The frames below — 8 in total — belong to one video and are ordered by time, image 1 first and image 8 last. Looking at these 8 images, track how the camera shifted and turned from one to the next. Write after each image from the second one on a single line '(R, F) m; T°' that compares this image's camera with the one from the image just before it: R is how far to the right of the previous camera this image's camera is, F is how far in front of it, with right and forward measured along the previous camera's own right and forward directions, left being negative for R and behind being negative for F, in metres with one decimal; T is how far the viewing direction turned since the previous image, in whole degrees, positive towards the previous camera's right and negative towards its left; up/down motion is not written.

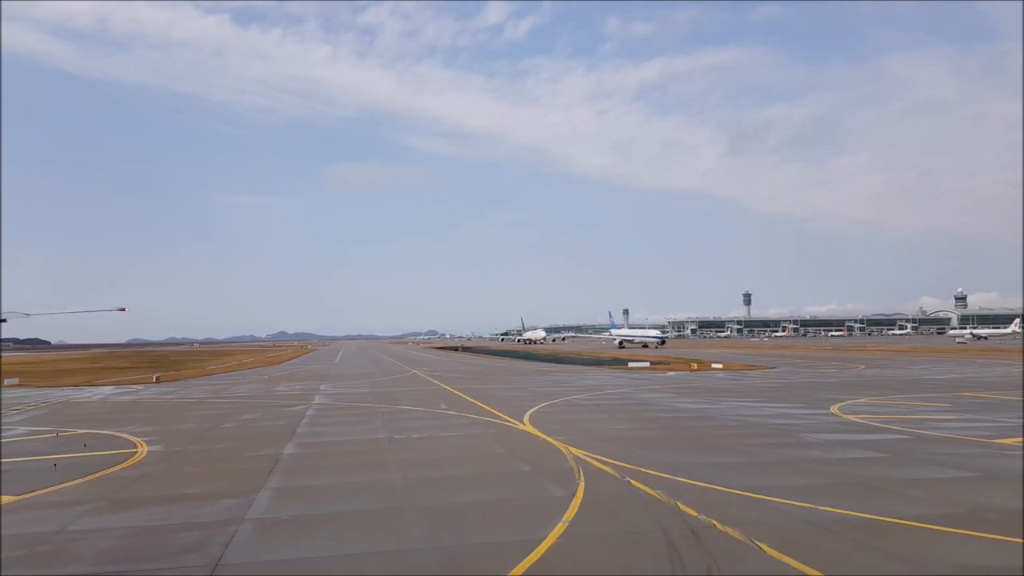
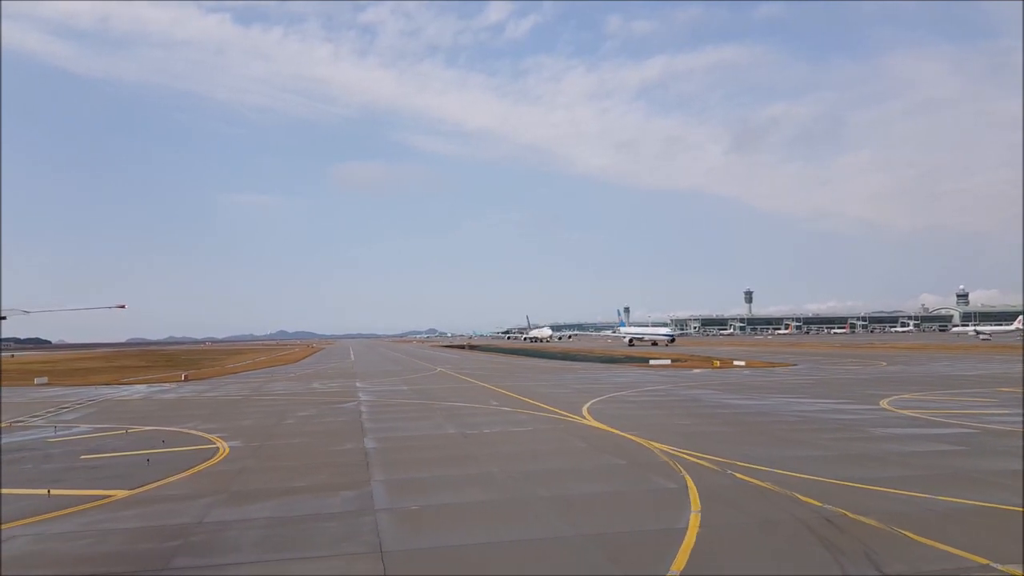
(-2.2, -0.3) m; 0°
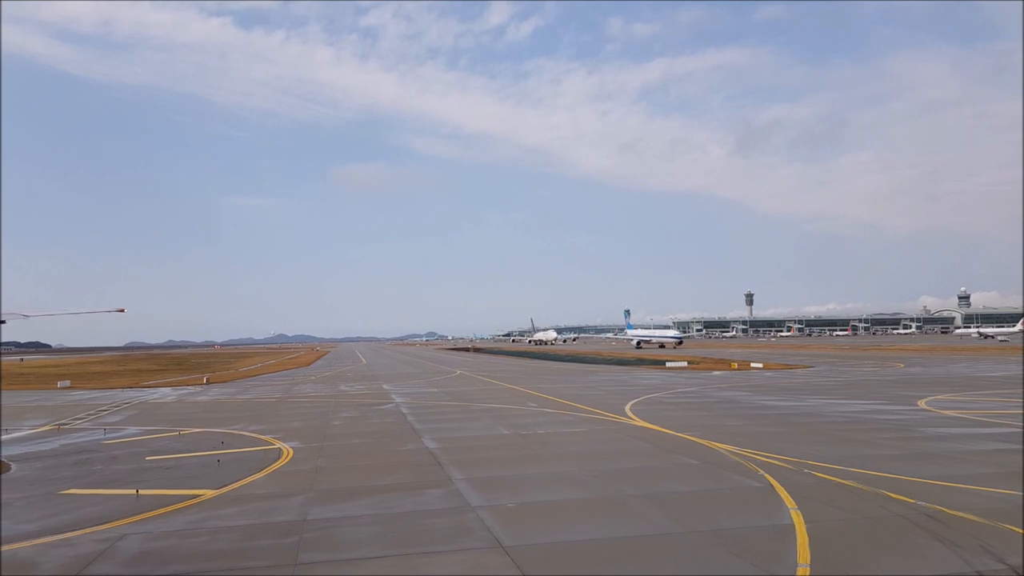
(-1.7, -0.3) m; 0°
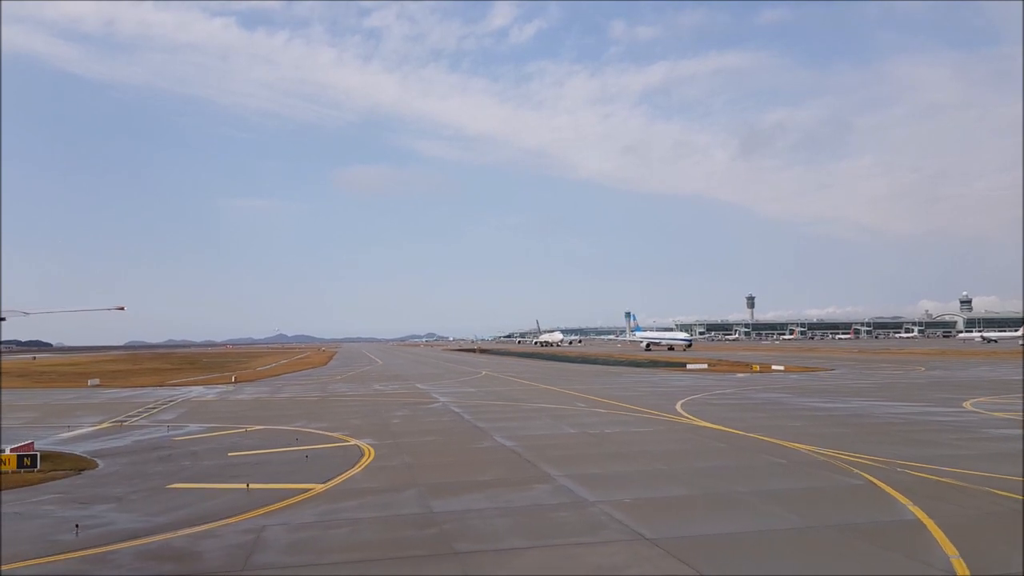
(-2.3, -0.4) m; 0°
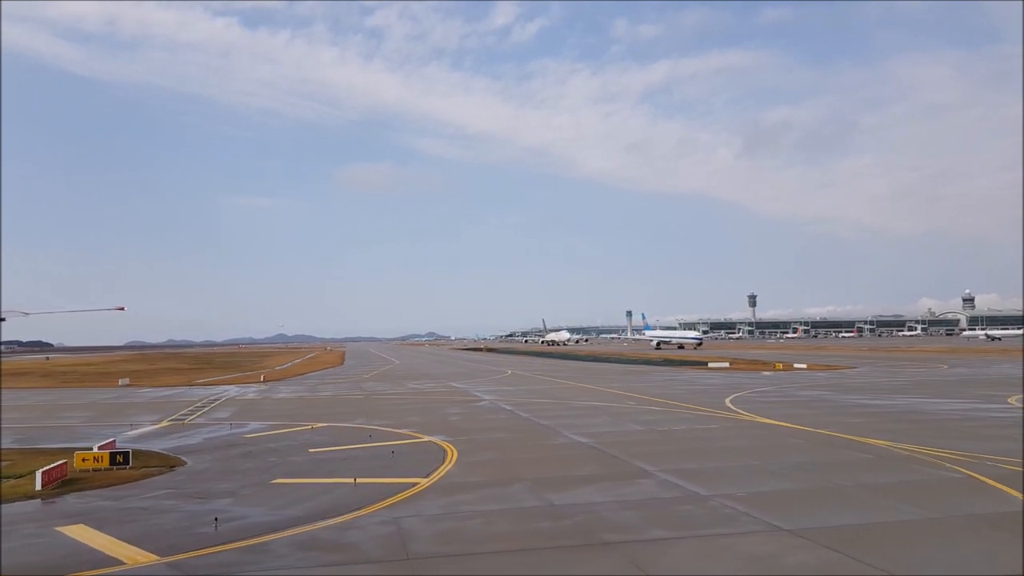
(-2.3, -0.4) m; 0°
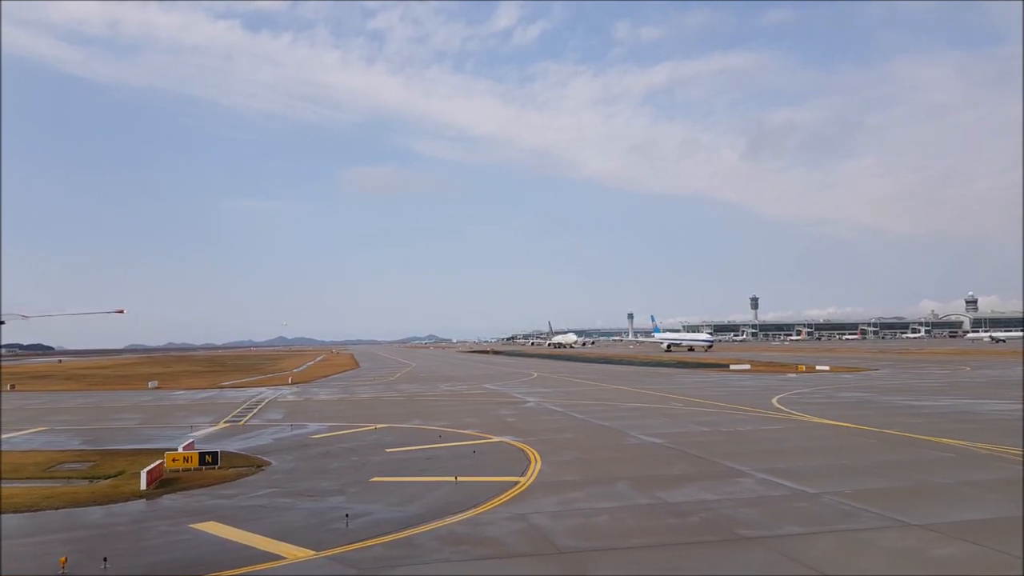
(-2.3, -0.4) m; 0°
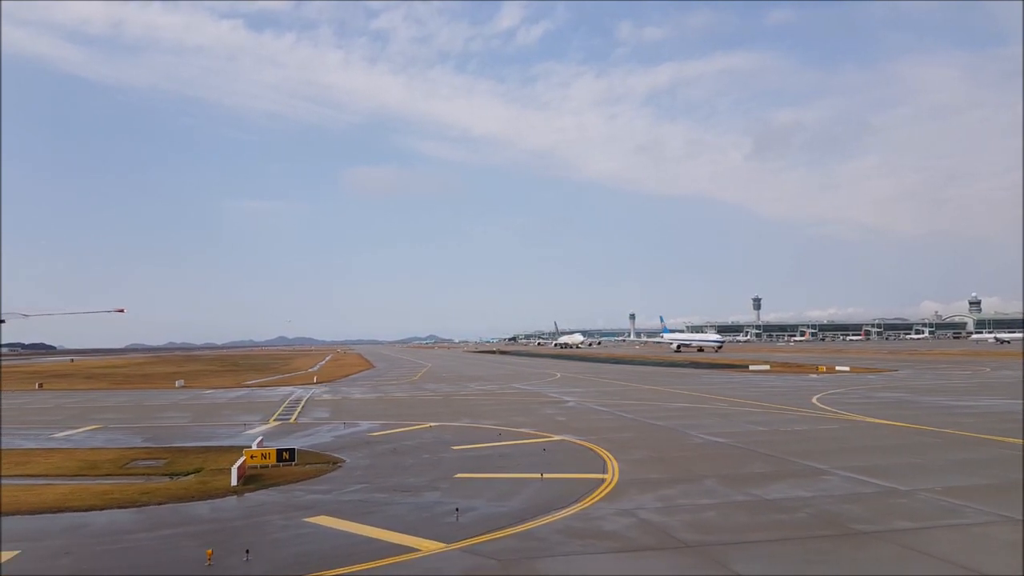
(-2.0, -0.3) m; 0°
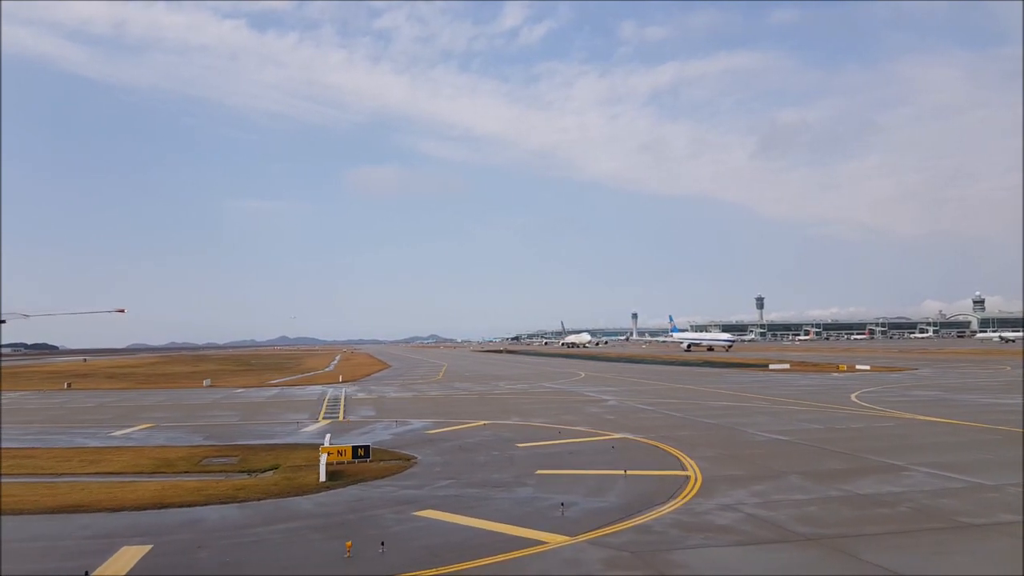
(-2.0, -0.3) m; 0°
